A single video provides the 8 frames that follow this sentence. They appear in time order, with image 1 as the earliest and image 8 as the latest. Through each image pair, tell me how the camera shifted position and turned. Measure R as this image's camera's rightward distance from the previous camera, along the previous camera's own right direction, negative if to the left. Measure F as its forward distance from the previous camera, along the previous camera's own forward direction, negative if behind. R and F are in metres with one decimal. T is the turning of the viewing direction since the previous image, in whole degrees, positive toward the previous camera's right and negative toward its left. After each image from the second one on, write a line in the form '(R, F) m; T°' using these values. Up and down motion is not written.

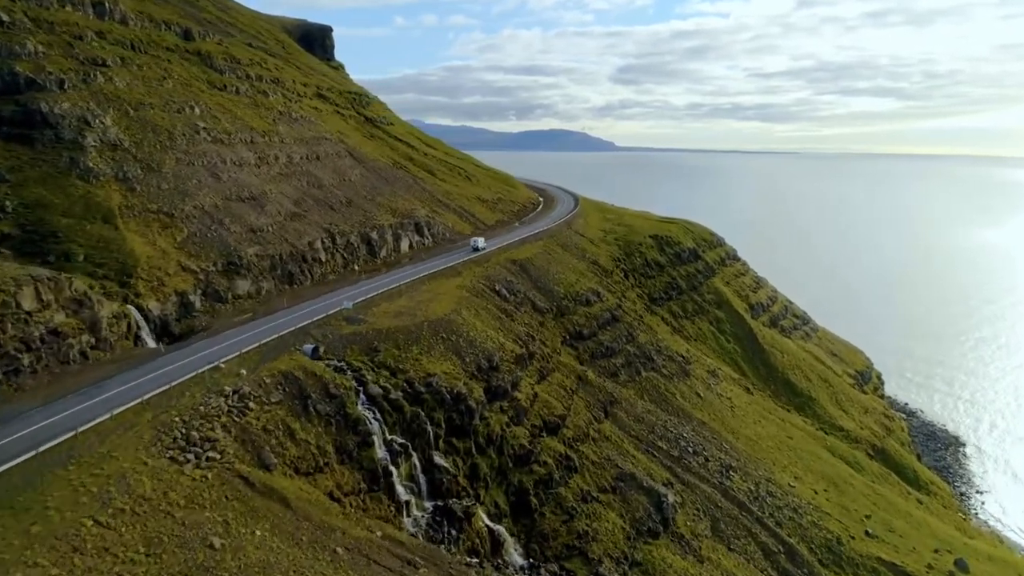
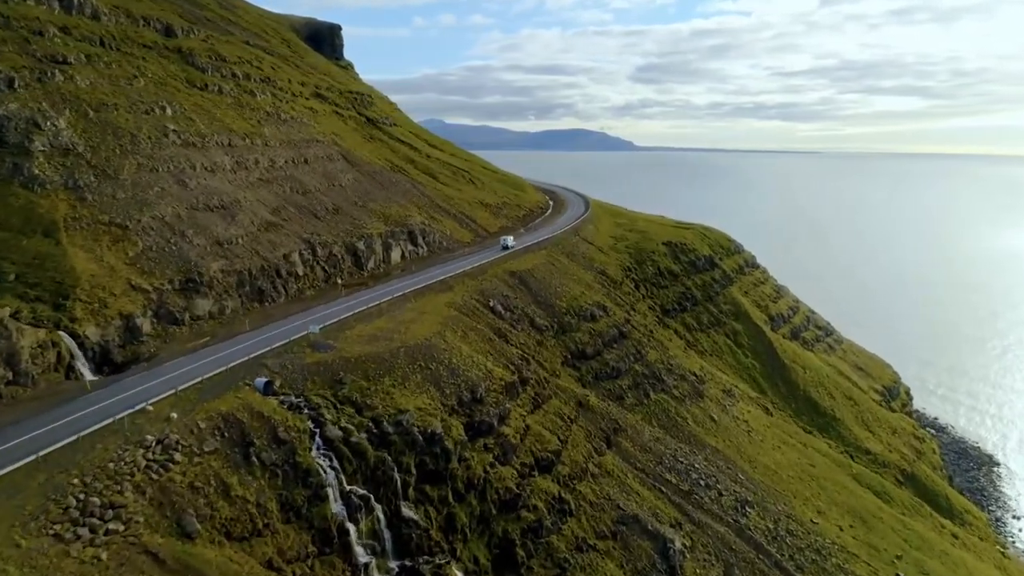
(+1.6, +4.5) m; -2°
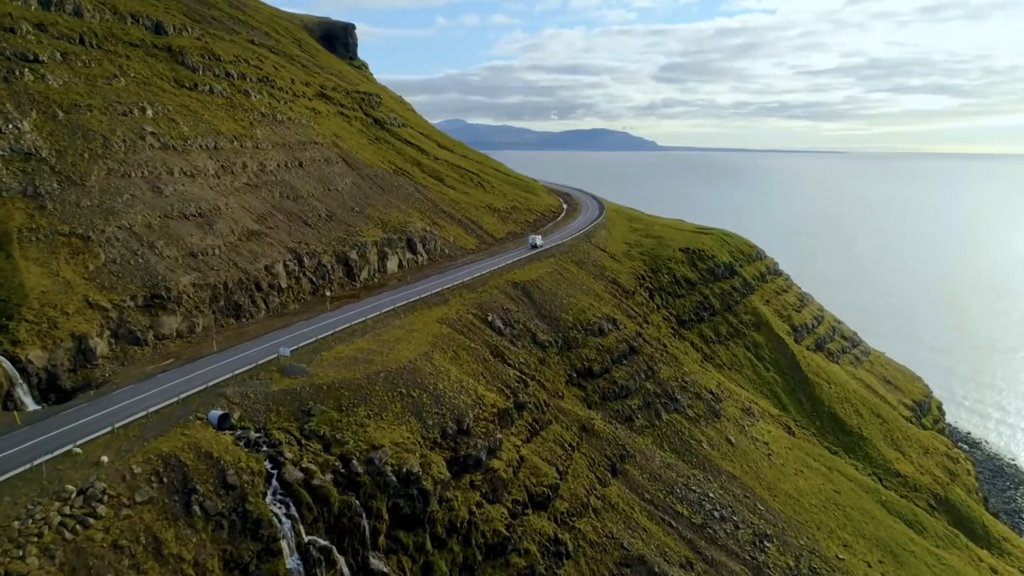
(+1.4, +3.5) m; -2°
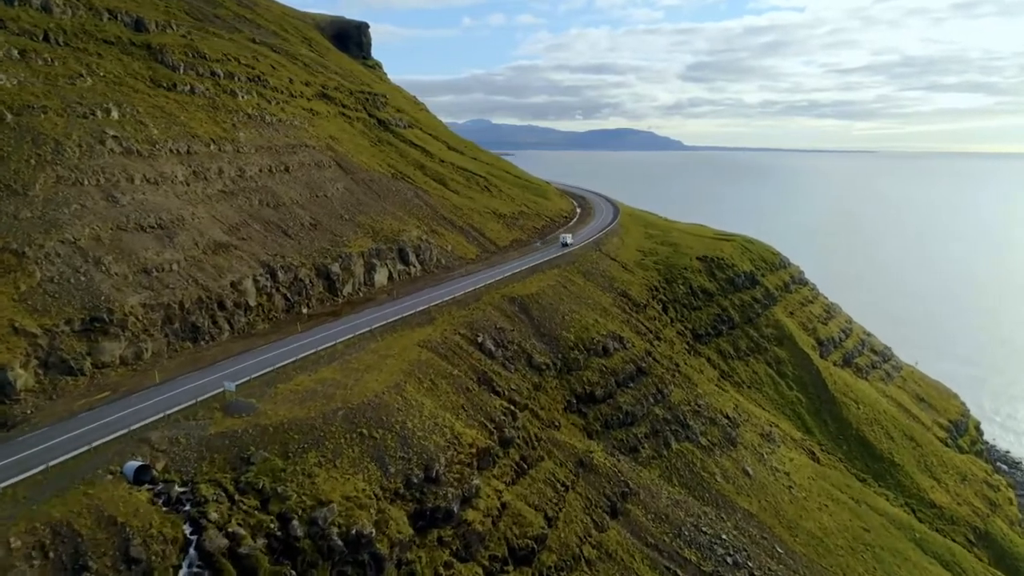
(+1.9, +4.3) m; -2°
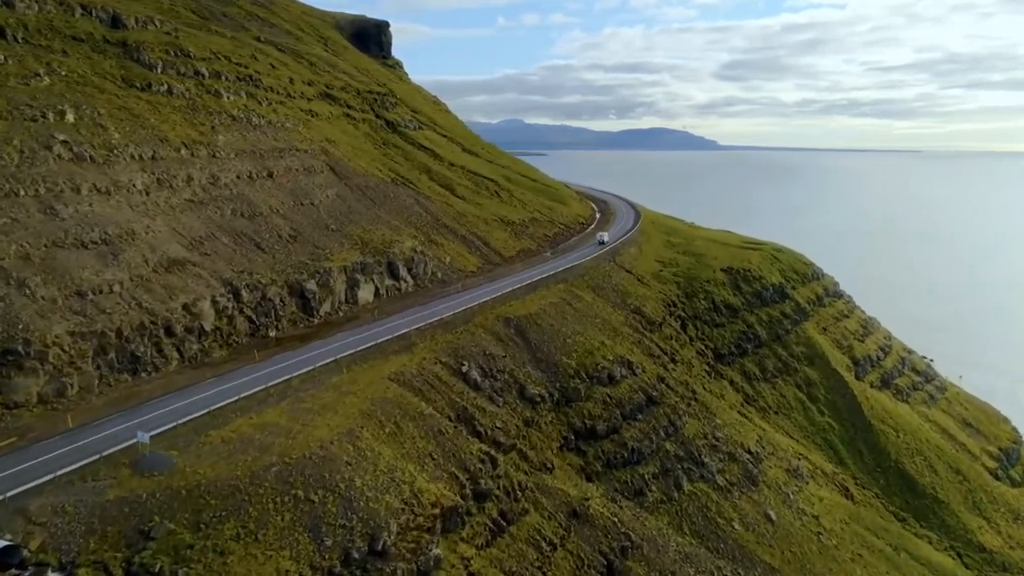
(+2.3, +4.8) m; -3°
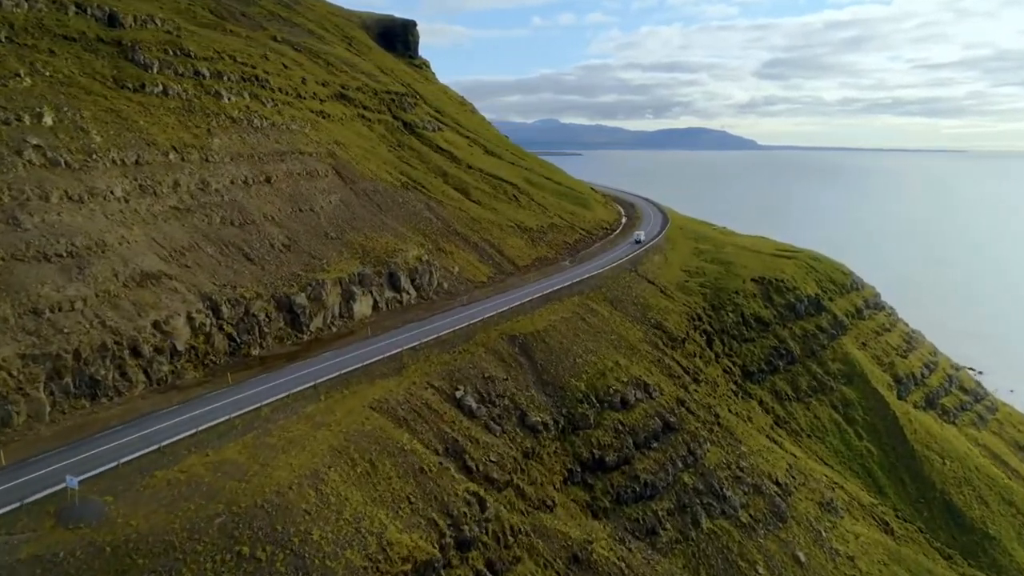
(+1.7, +3.4) m; -3°
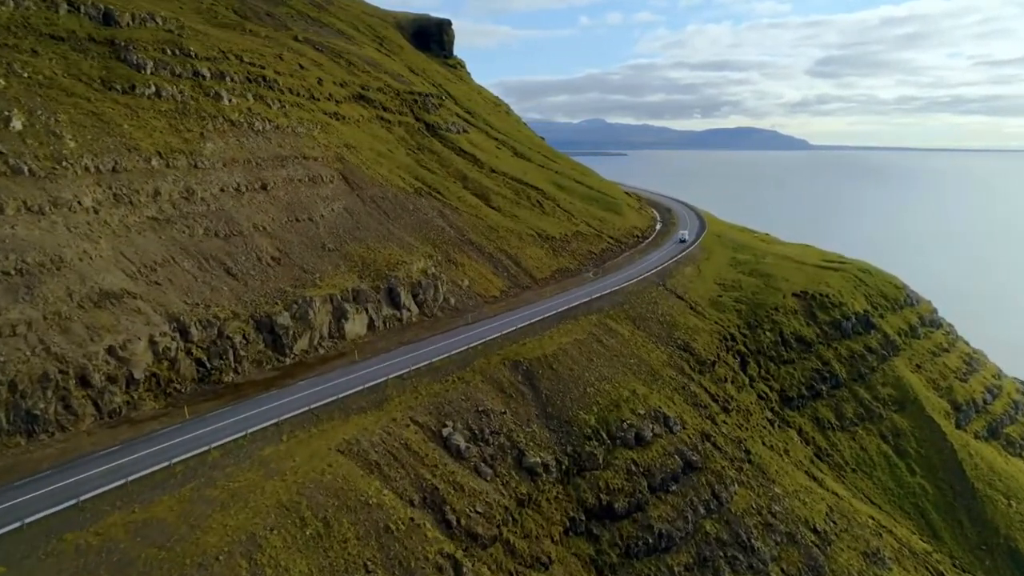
(+2.1, +4.1) m; -4°
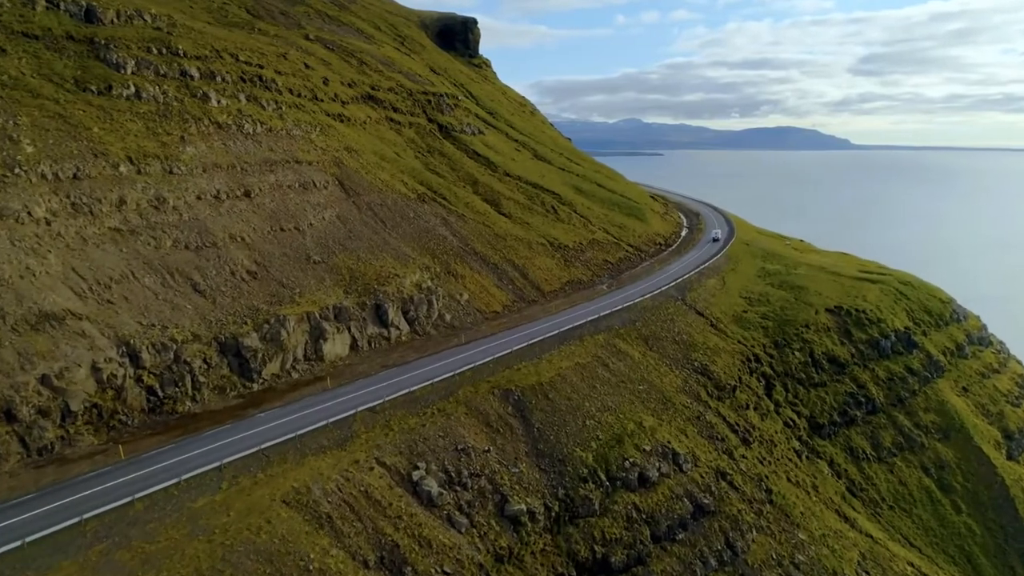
(+2.1, +3.8) m; -3°
